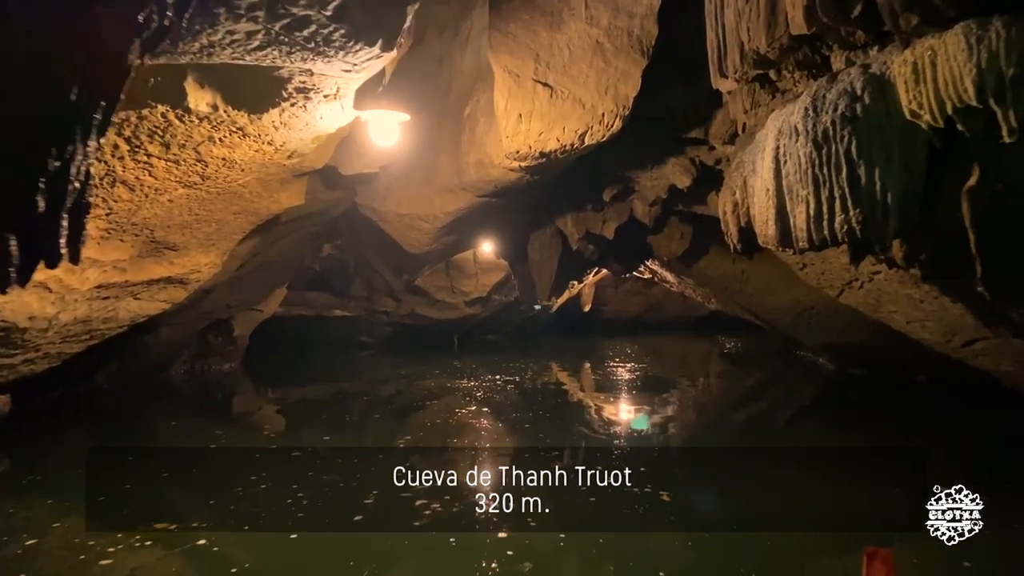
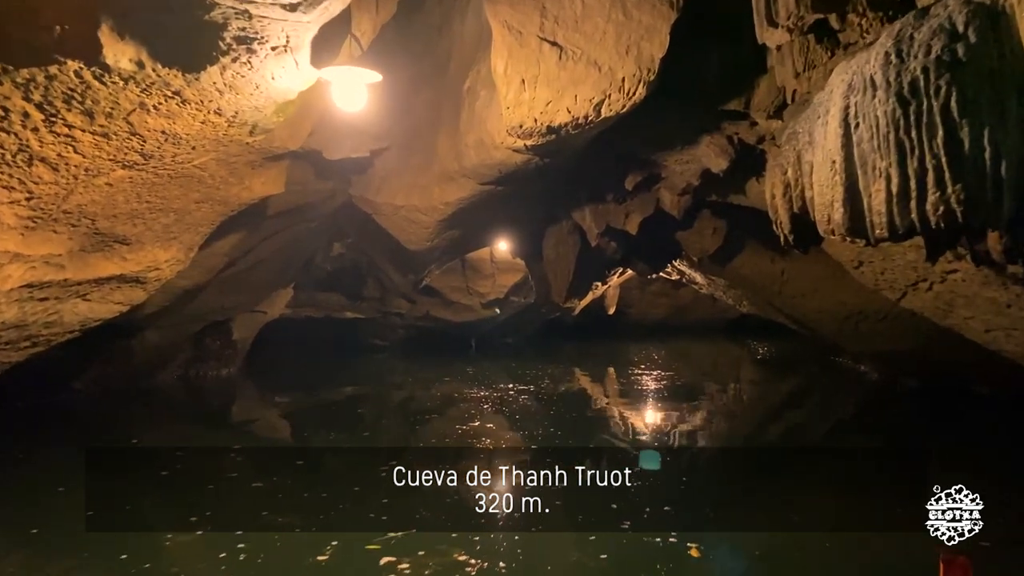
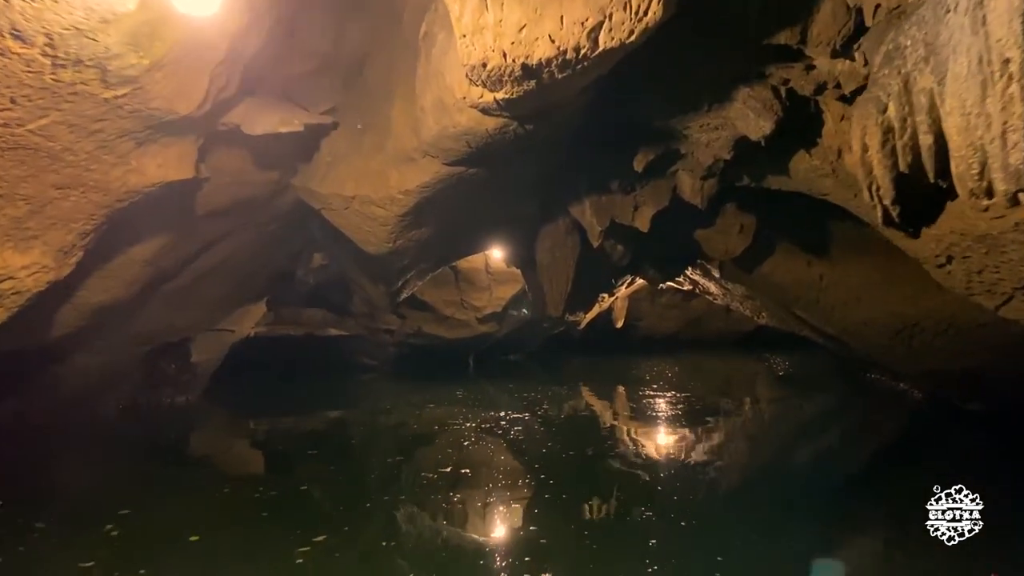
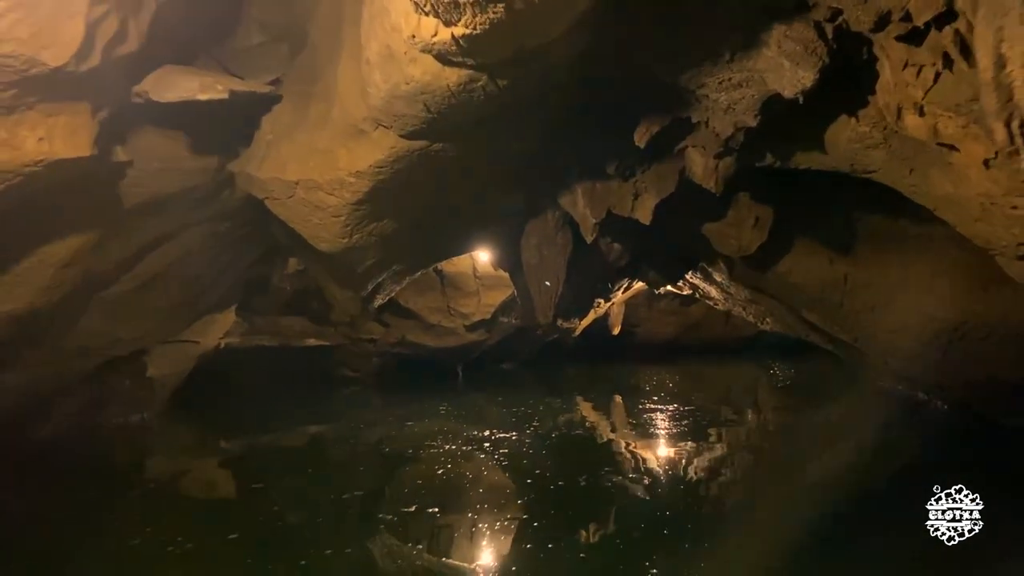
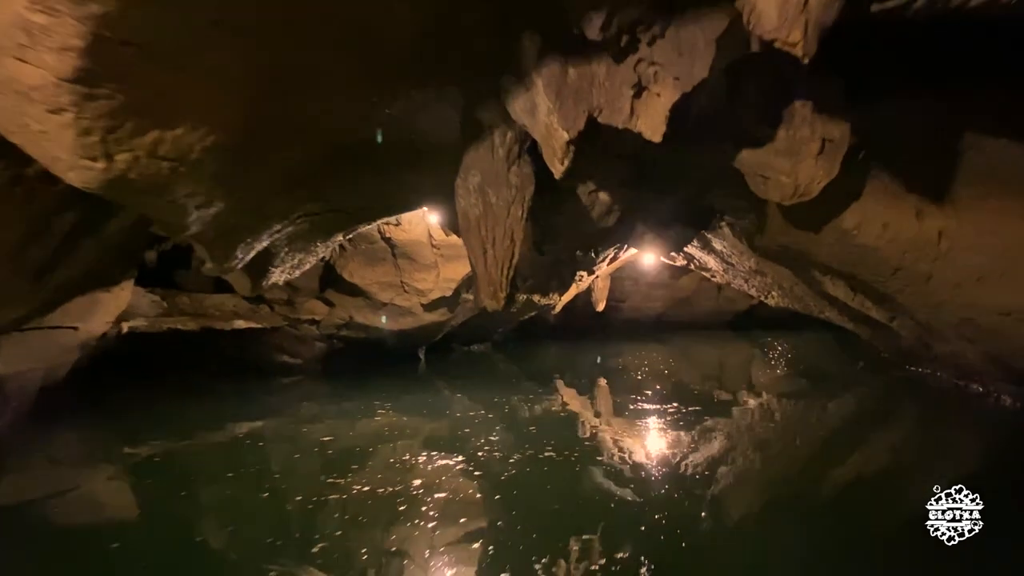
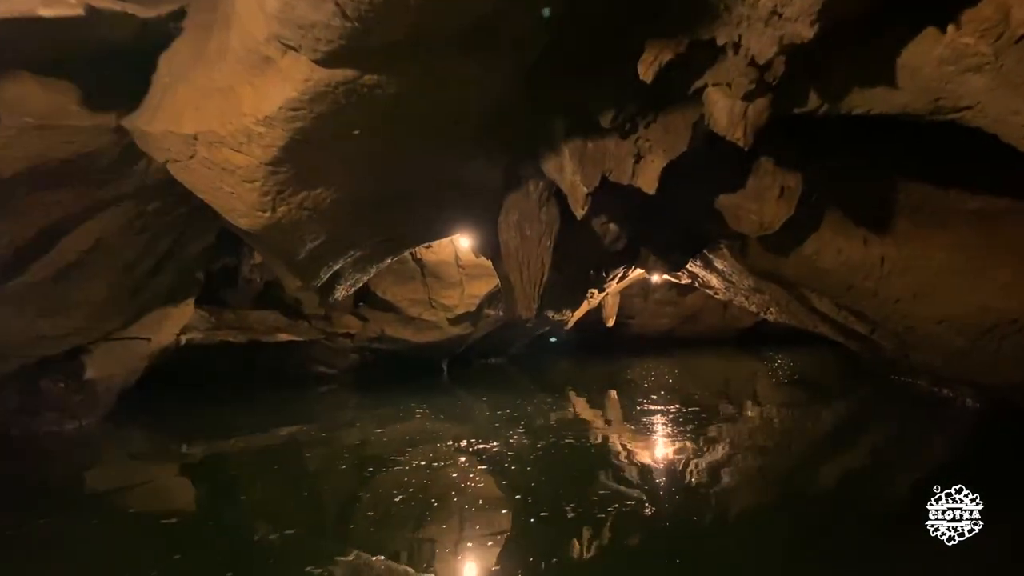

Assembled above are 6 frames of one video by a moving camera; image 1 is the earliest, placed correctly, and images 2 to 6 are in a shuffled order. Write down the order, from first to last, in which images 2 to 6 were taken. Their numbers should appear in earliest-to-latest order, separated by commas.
2, 3, 4, 6, 5
